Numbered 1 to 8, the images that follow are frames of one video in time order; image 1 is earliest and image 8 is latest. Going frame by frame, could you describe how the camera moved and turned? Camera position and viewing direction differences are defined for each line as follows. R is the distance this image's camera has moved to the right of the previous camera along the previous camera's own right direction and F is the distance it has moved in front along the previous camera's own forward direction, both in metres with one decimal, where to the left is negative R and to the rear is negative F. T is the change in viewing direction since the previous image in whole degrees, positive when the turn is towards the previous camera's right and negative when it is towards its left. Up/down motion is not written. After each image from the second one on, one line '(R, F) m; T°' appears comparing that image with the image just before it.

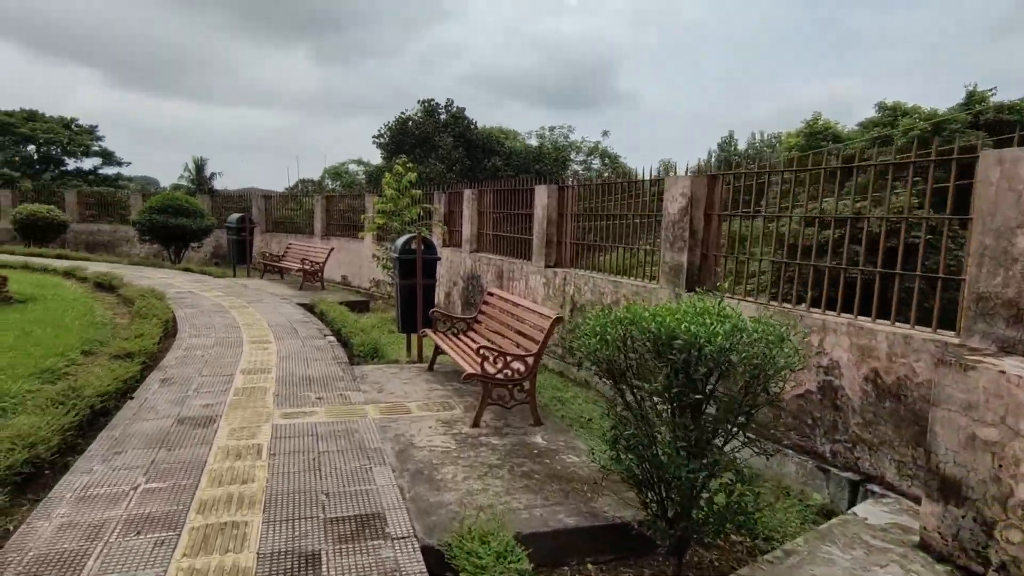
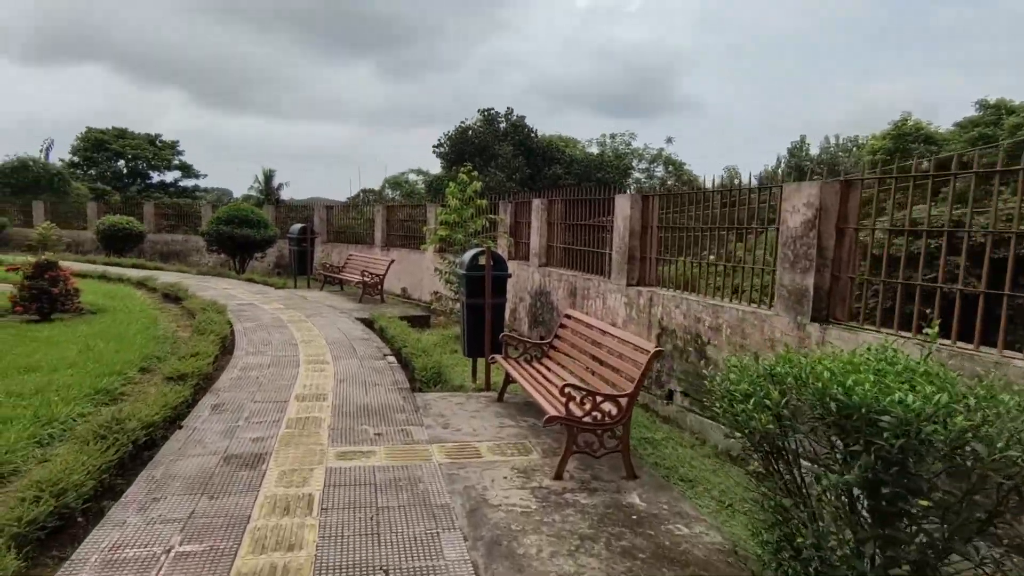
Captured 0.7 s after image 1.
(-0.2, +0.6) m; -5°
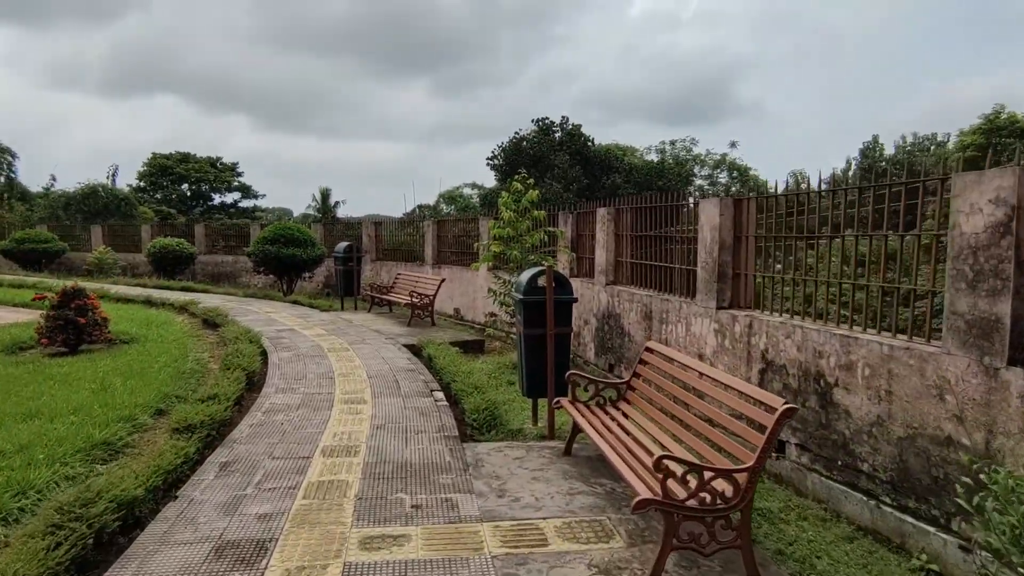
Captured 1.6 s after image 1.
(-0.1, +0.9) m; -5°
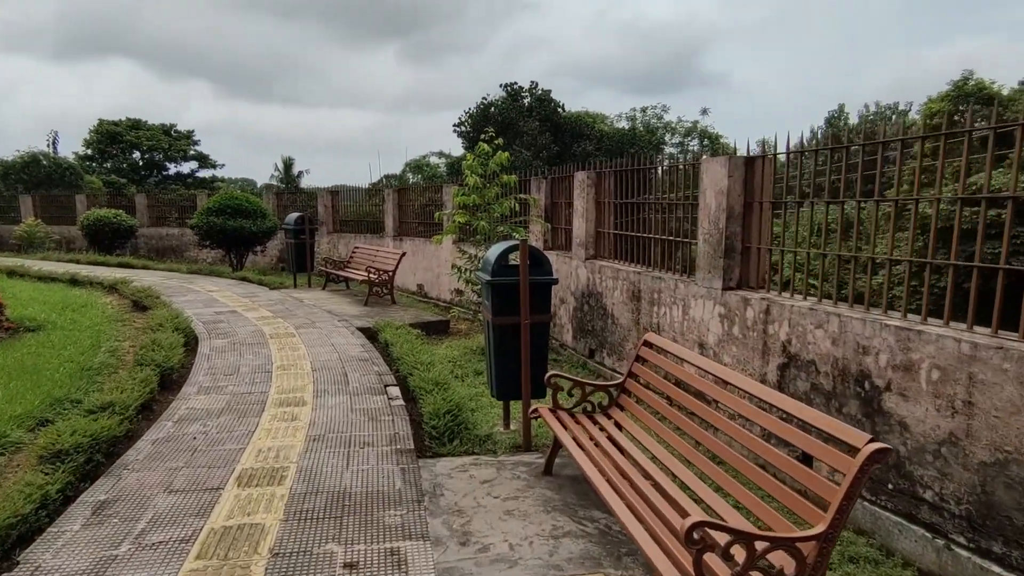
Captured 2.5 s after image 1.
(0.0, +0.9) m; +3°
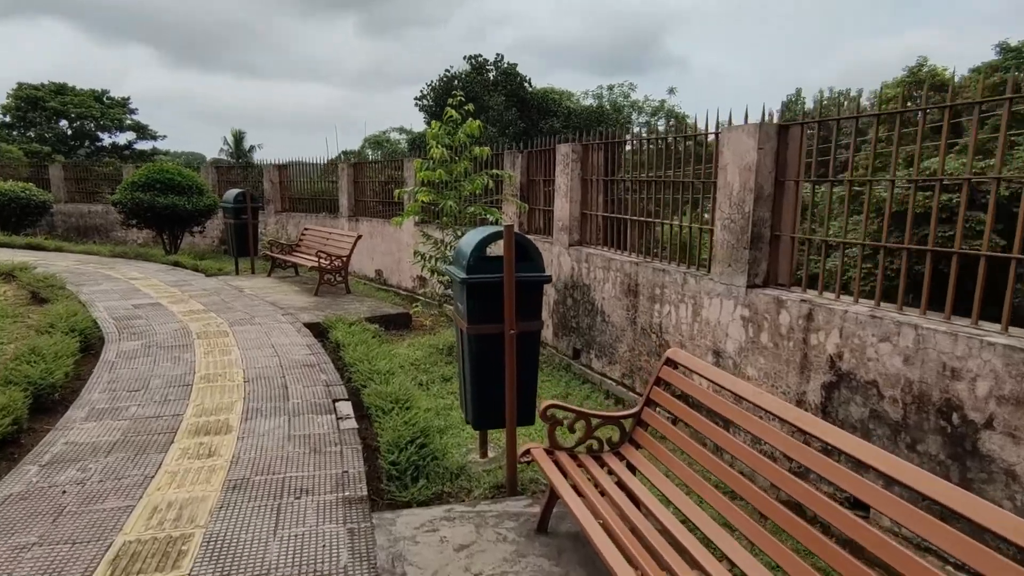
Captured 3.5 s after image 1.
(-0.1, +0.9) m; +4°
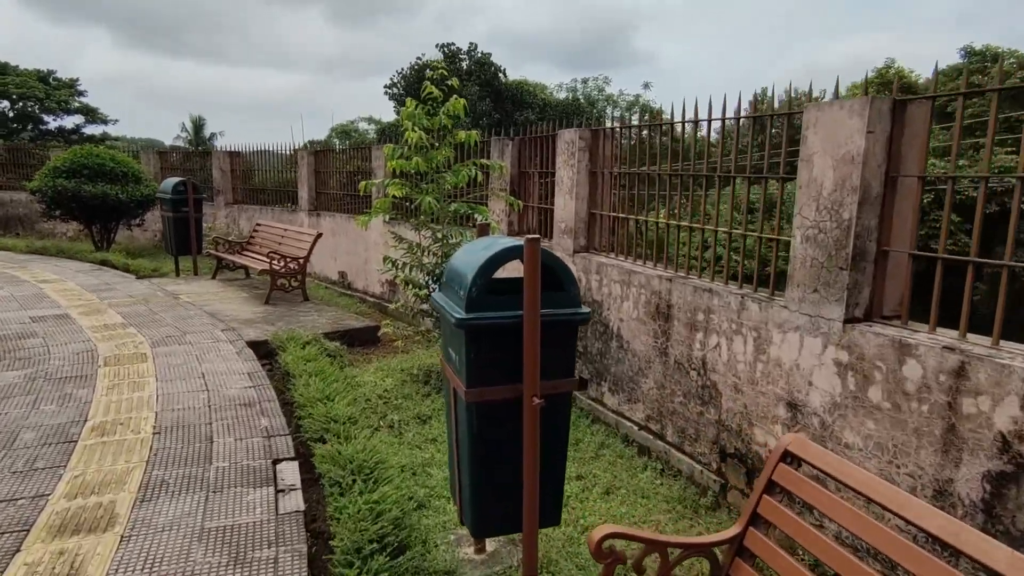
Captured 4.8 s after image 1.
(-0.2, +1.0) m; +3°
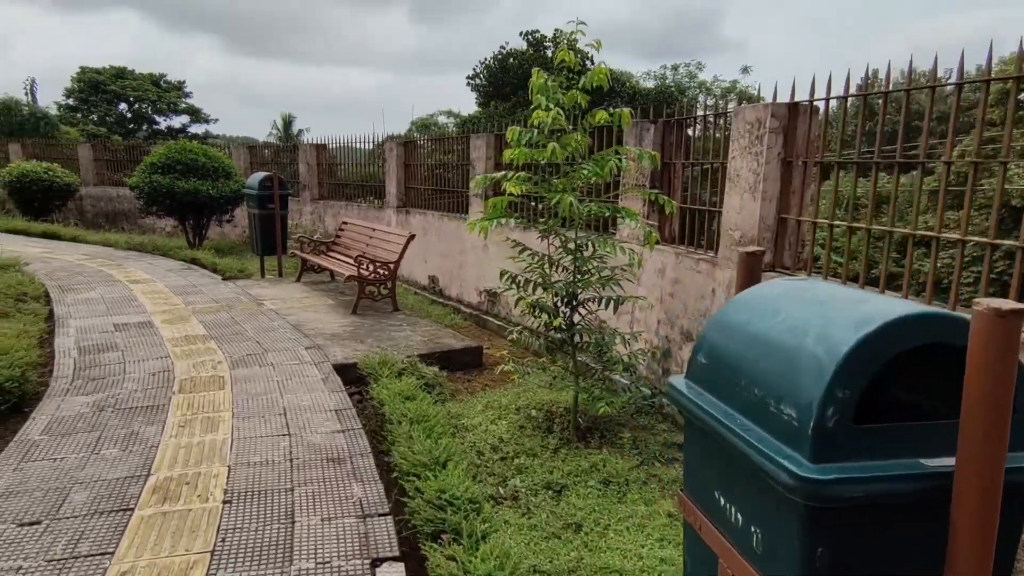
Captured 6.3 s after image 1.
(-0.5, +1.0) m; -6°
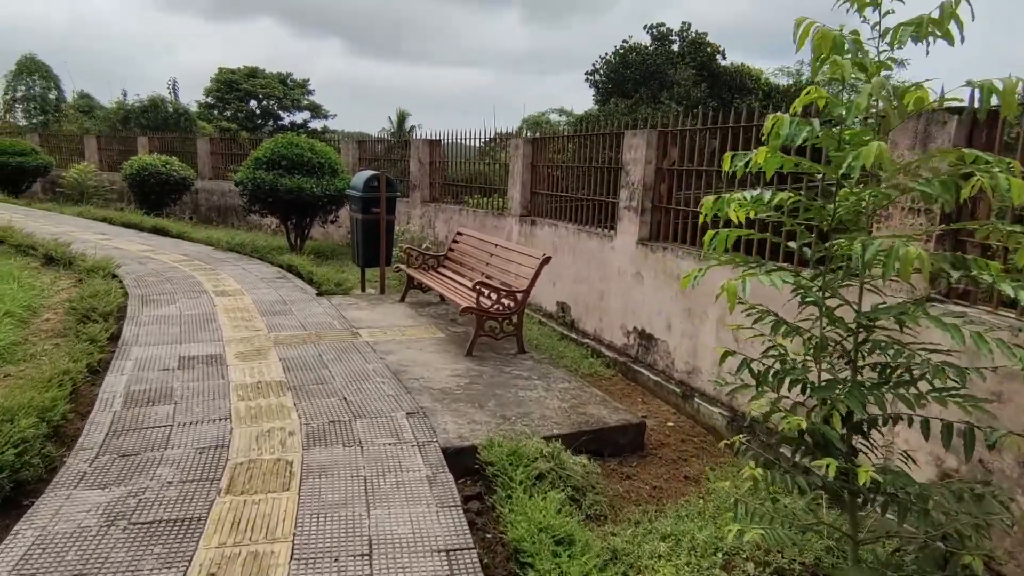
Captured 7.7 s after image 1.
(-0.5, +1.4) m; -9°
